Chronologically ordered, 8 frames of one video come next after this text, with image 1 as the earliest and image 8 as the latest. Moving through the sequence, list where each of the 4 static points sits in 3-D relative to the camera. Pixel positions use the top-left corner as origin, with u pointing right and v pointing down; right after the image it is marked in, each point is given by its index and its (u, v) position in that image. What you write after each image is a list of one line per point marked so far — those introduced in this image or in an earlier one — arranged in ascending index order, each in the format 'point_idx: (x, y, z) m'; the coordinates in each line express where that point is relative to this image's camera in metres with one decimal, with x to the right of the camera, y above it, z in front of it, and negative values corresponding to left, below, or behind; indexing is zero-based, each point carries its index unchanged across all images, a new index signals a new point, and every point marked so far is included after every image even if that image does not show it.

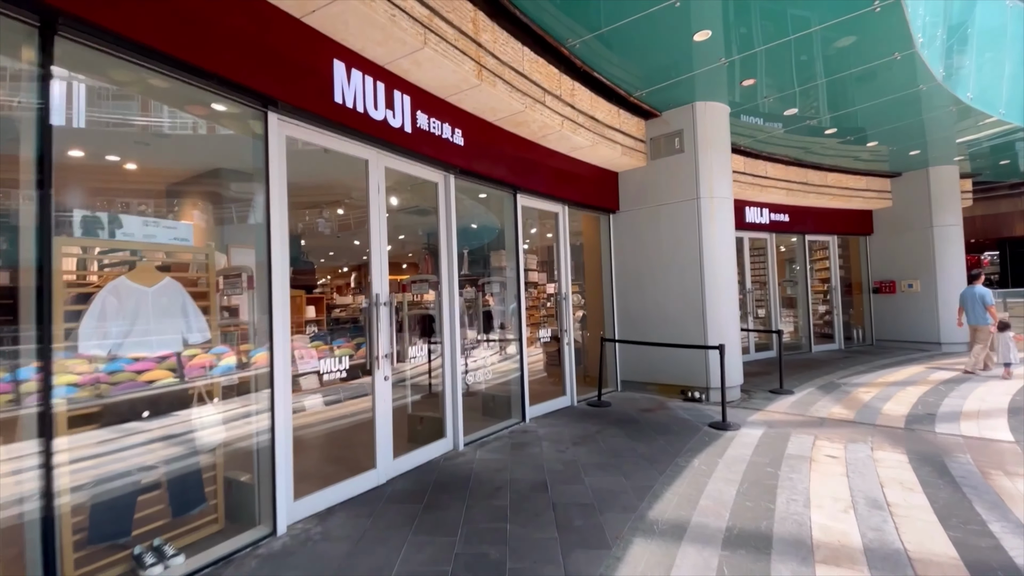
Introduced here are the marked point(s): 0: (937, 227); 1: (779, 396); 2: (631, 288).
0: (+10.0, +1.4, +11.1) m
1: (+3.7, -1.5, +6.7) m
2: (+1.8, 0.0, +7.3) m
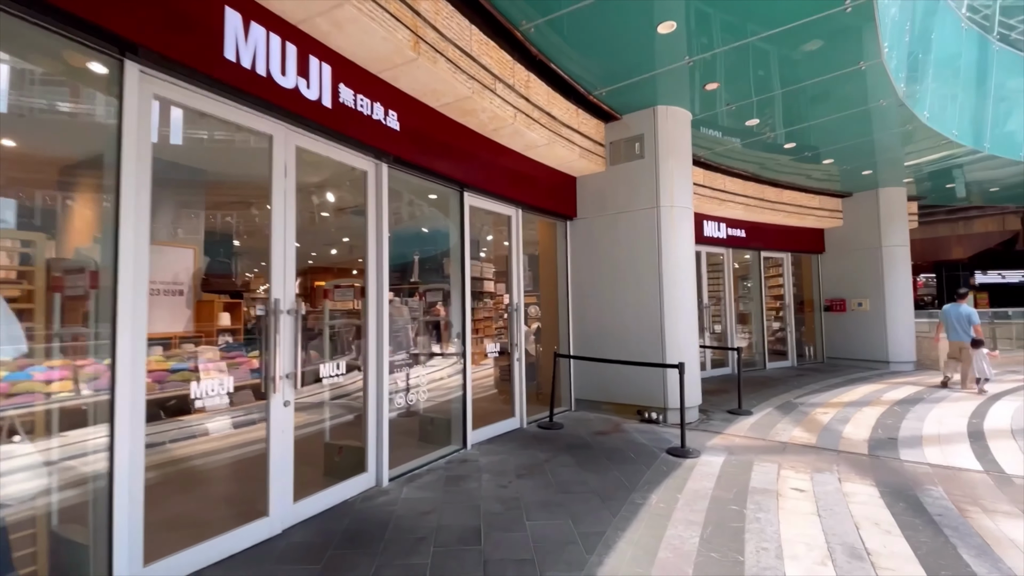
0: (+8.9, +1.0, +11.3) m
1: (+3.0, -1.7, +6.3) m
2: (+1.1, -0.2, +6.8) m
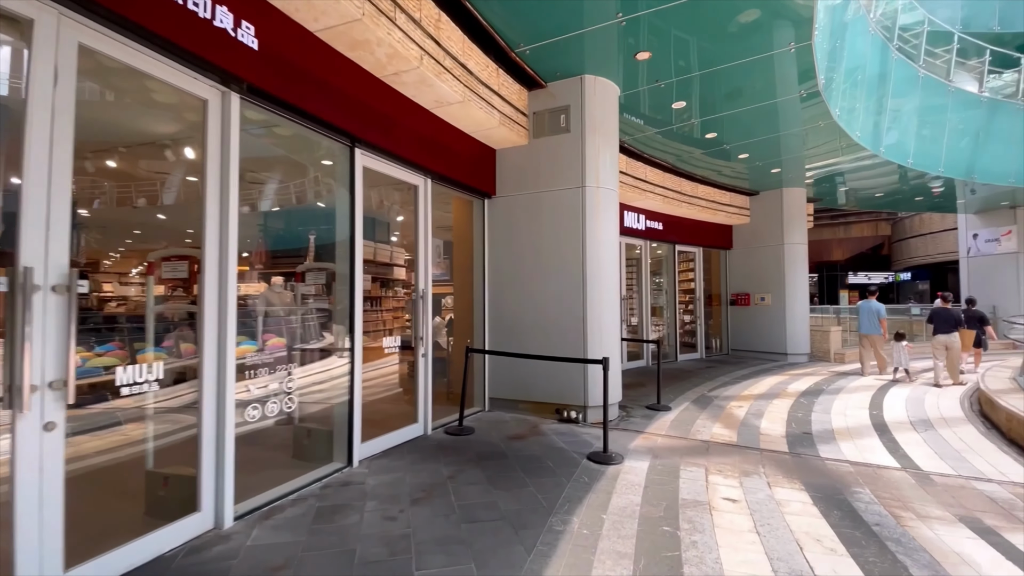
0: (+6.9, +1.1, +11.8) m
1: (+1.8, -1.6, +6.0) m
2: (-0.1, 0.0, +6.1) m
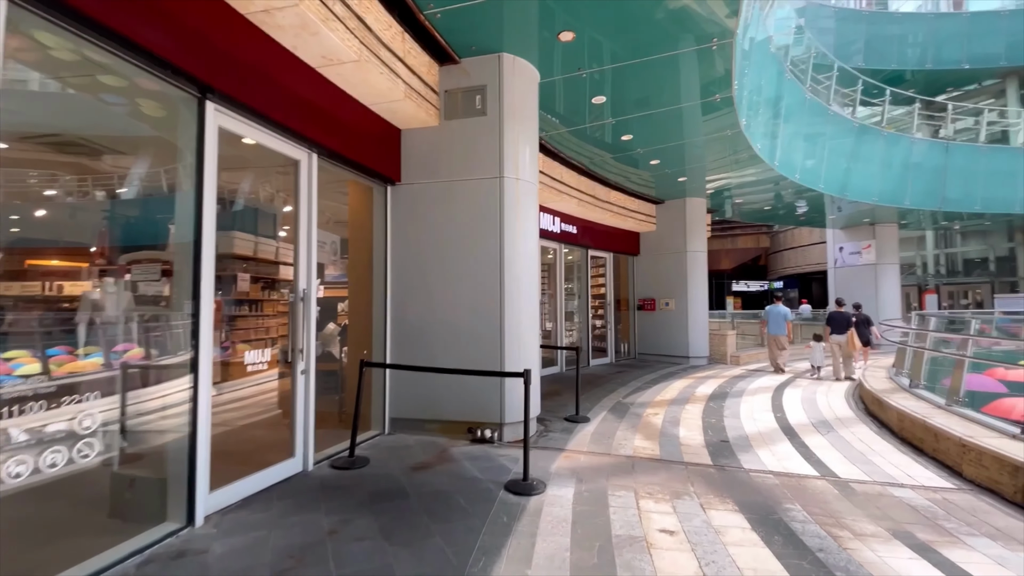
0: (+4.6, +0.9, +12.3) m
1: (+0.7, -1.6, +5.5) m
2: (-1.2, 0.0, +5.3) m
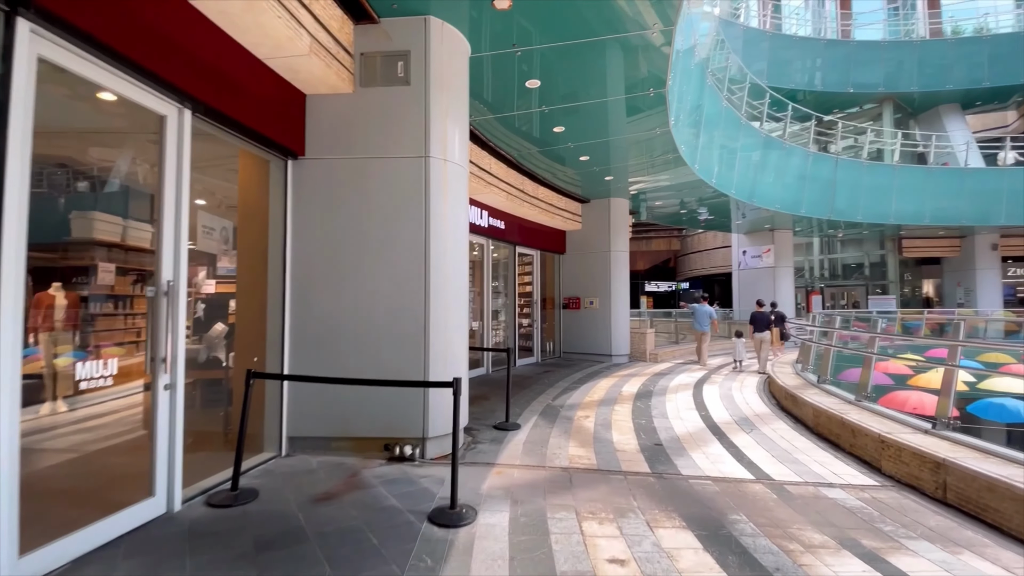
0: (+2.7, +1.0, +12.4) m
1: (-0.1, -1.6, +5.1) m
2: (-1.9, 0.0, +4.5) m
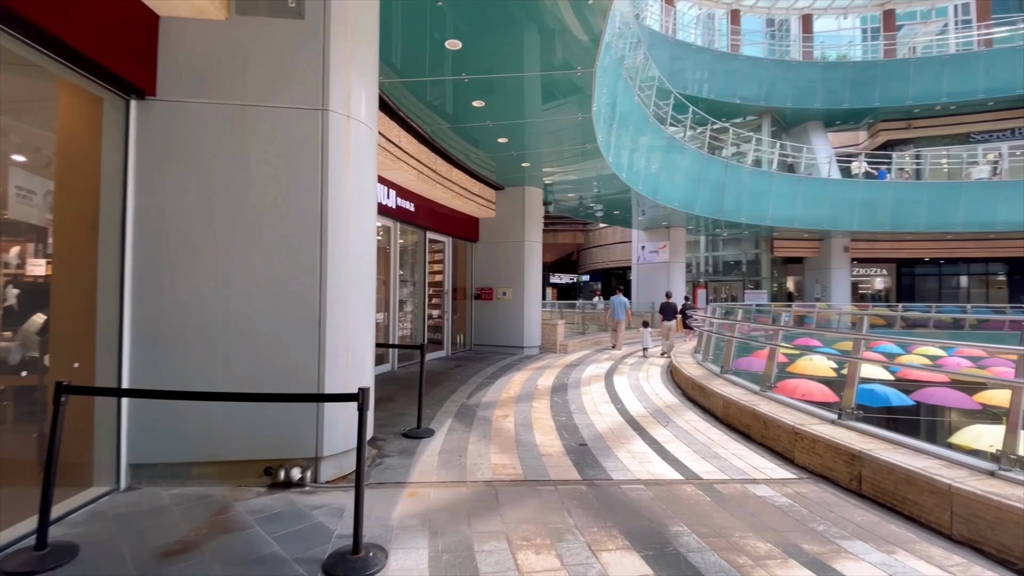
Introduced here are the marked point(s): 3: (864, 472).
0: (+0.4, +1.2, +12.1) m
1: (-0.9, -1.5, +4.4) m
2: (-2.5, +0.2, +3.5) m
3: (+2.7, -1.4, +3.7) m
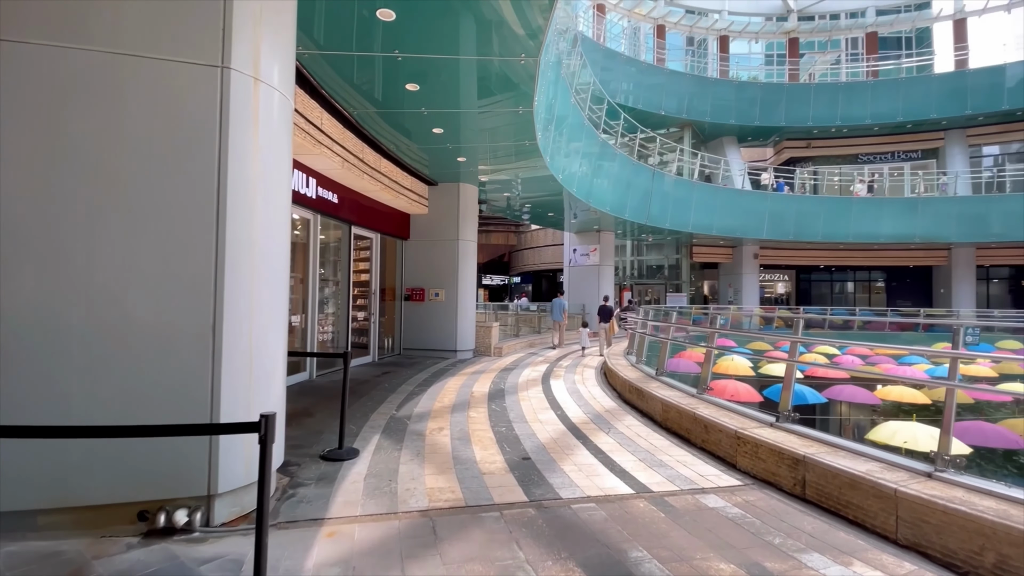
0: (-1.3, +1.2, +11.6) m
1: (-1.4, -1.5, +3.9) m
2: (-2.9, +0.2, +2.7) m
3: (+2.3, -1.5, +3.7) m
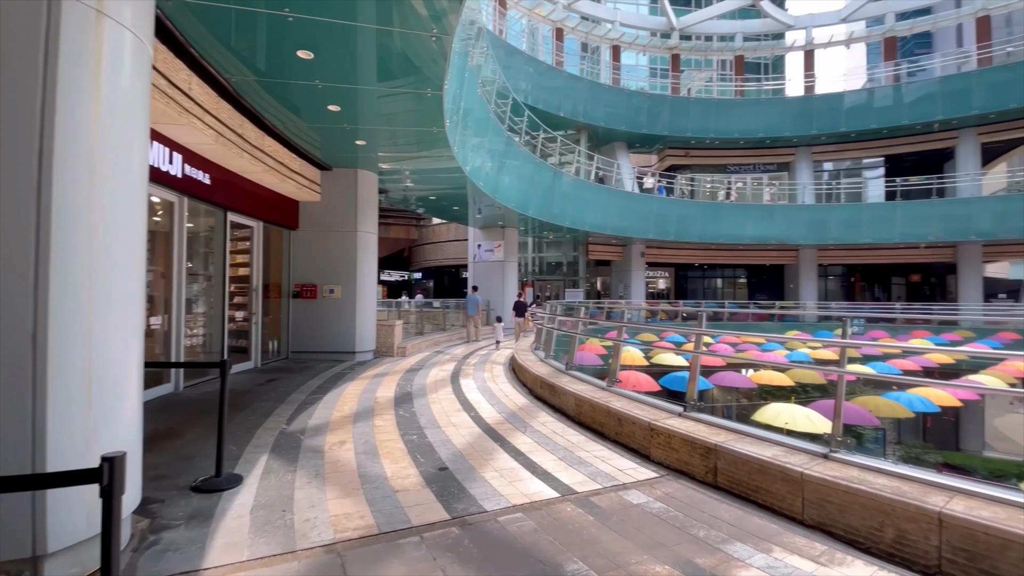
0: (-3.5, +1.3, +10.8) m
1: (-2.0, -1.4, +3.2) m
2: (-3.2, +0.2, +1.7) m
3: (+1.7, -1.4, +3.8) m
